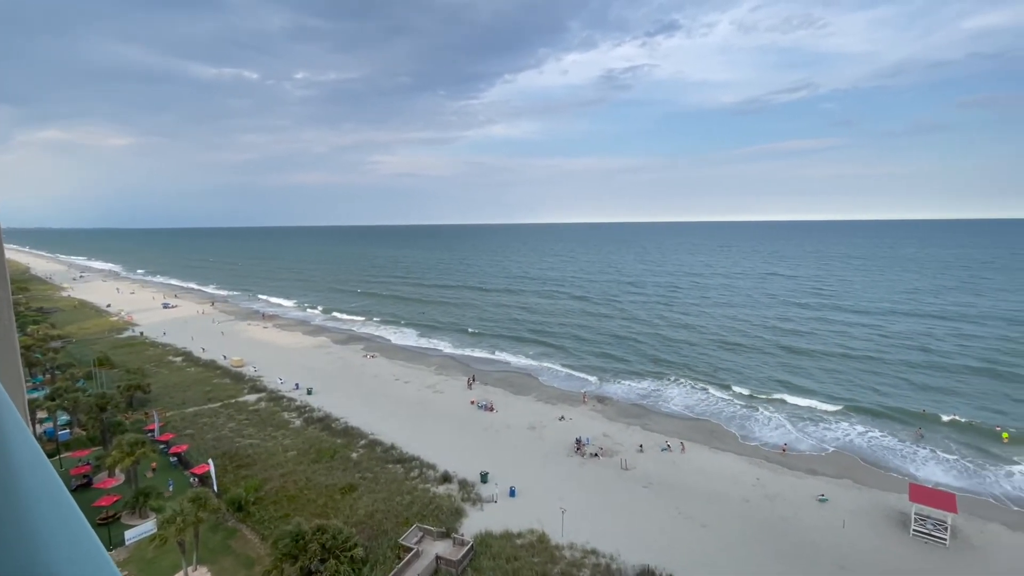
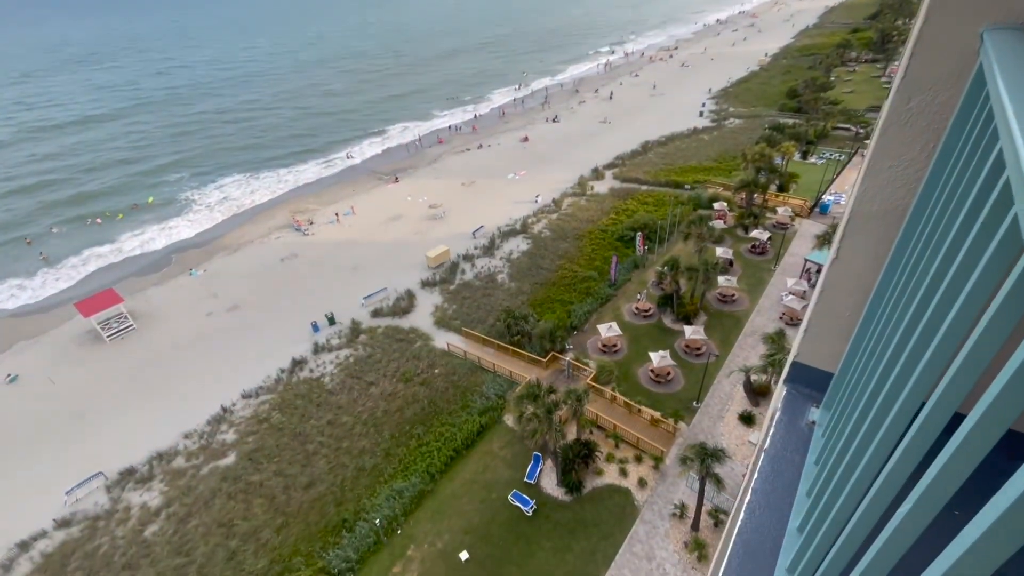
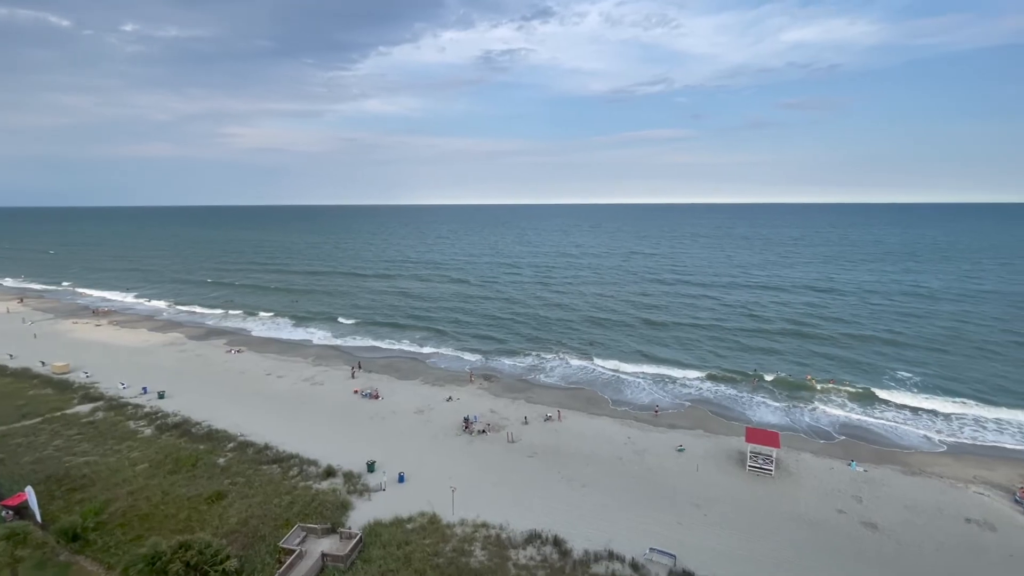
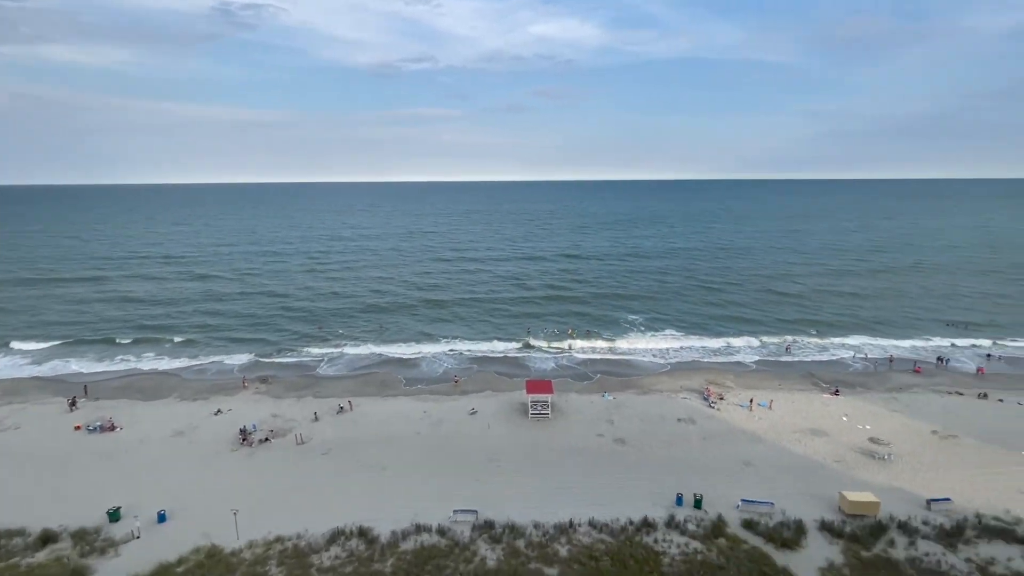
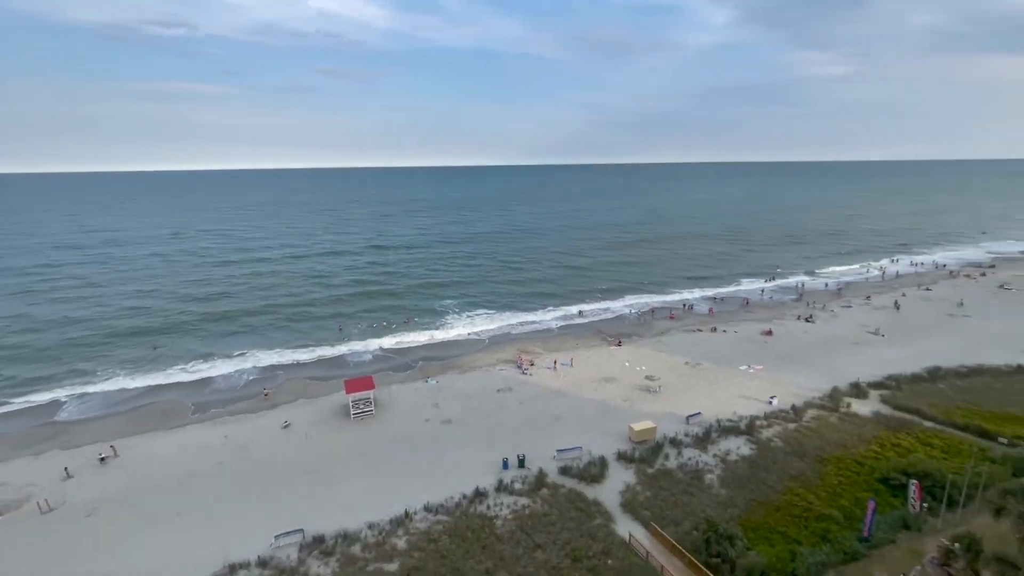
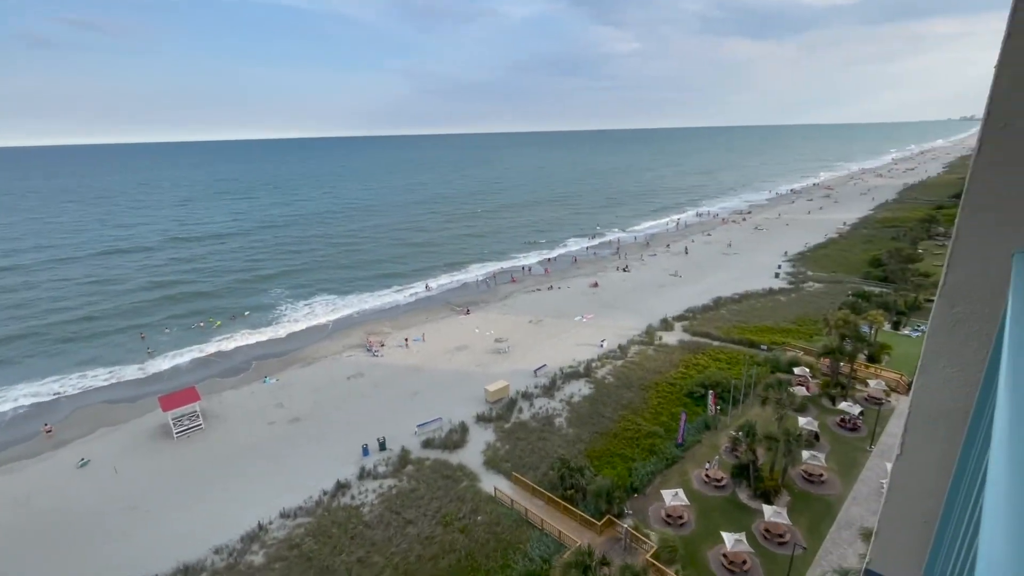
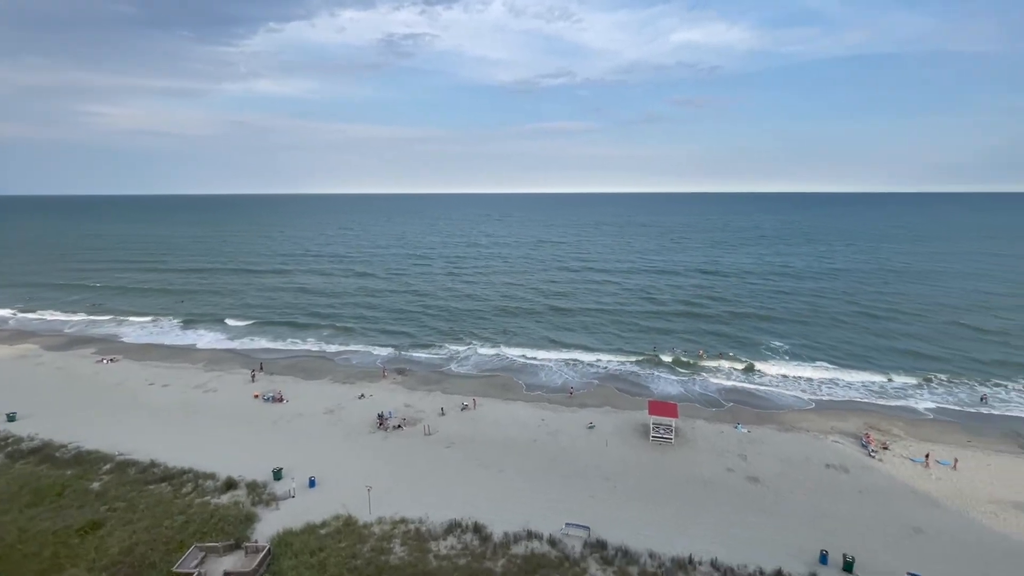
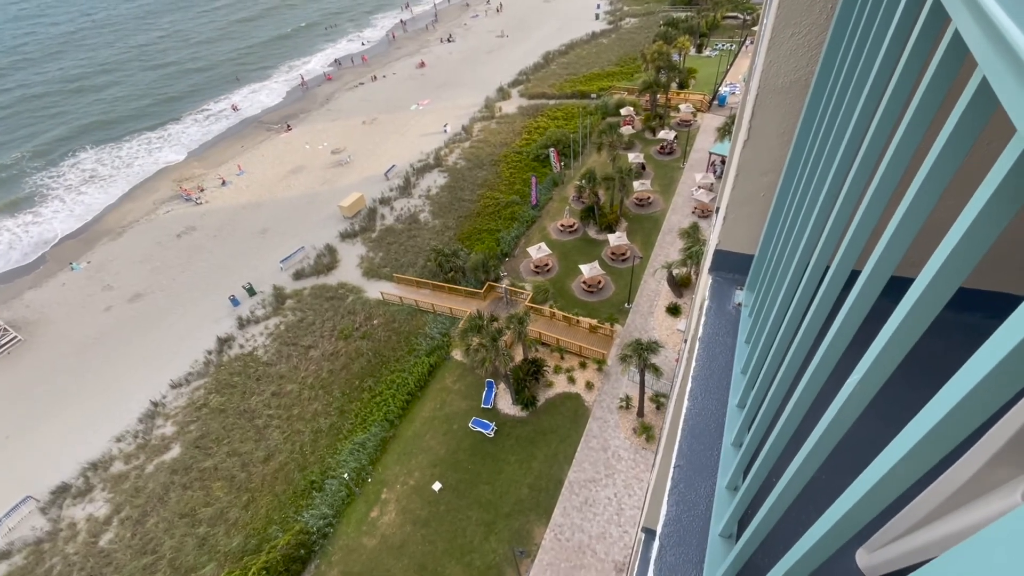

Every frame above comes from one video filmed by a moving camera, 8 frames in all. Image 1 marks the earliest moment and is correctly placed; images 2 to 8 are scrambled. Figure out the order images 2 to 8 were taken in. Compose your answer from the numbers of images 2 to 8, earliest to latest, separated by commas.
3, 7, 4, 5, 6, 2, 8
